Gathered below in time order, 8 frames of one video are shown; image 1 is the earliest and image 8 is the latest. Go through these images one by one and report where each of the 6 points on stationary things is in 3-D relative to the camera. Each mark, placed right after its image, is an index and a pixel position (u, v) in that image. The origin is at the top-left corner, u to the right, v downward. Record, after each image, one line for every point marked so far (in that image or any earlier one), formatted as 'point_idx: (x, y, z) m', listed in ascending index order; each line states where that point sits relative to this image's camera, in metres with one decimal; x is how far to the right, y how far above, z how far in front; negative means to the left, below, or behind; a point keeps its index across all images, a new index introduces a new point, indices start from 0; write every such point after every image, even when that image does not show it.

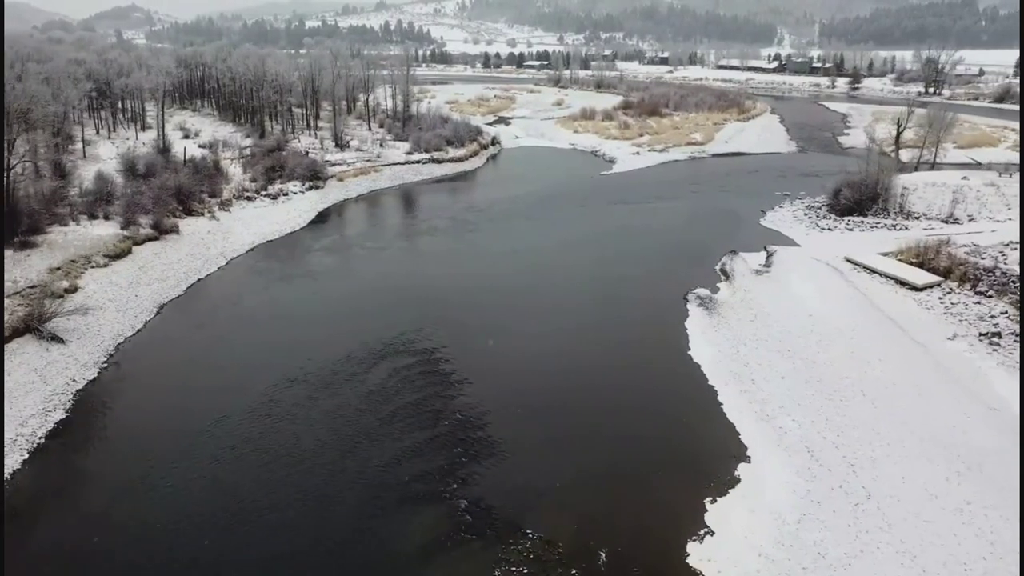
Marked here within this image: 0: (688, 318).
0: (+4.1, -0.8, +18.8) m
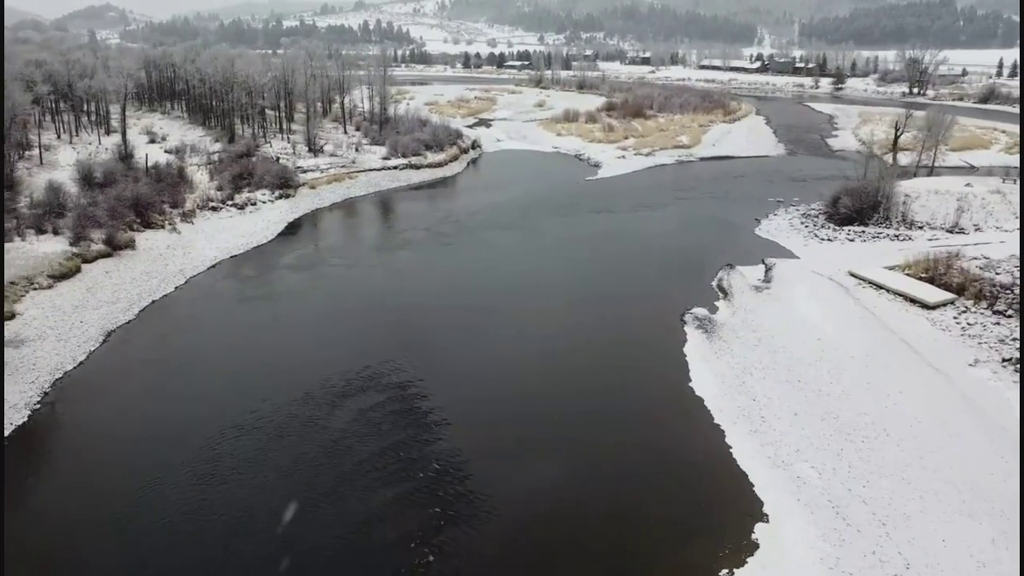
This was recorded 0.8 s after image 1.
0: (+3.7, -1.3, +17.3) m
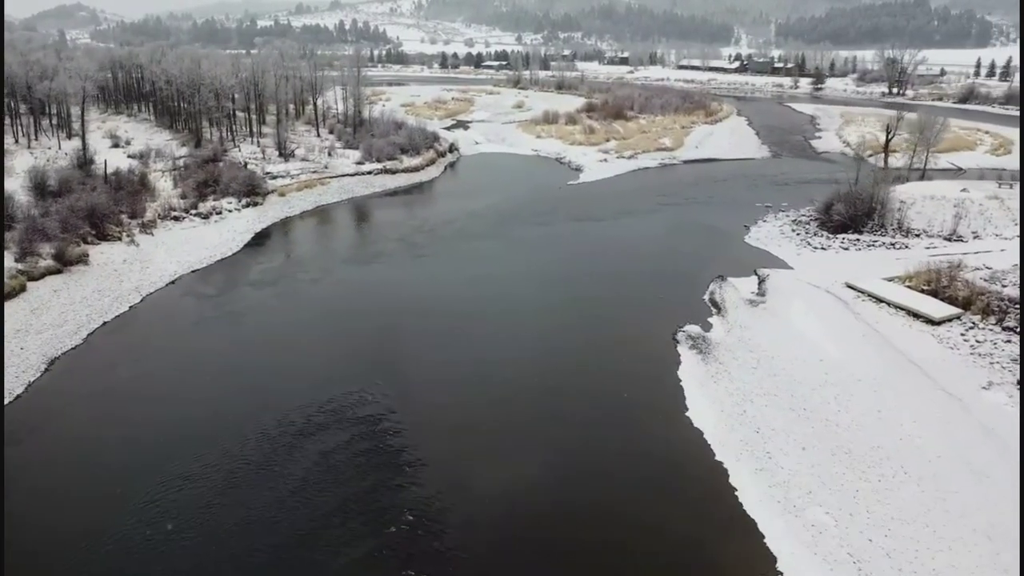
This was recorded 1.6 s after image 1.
0: (+3.3, -1.6, +16.0) m
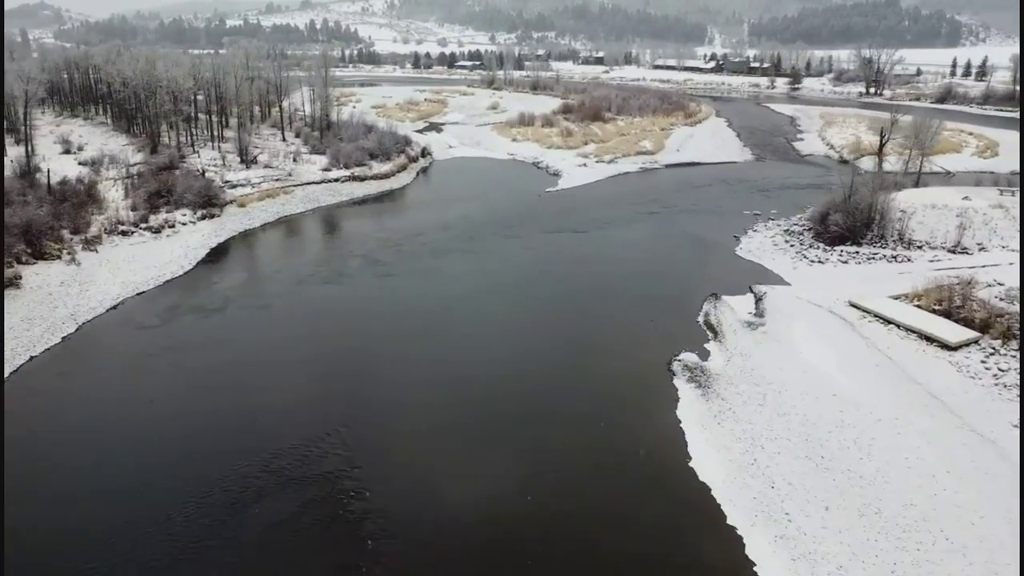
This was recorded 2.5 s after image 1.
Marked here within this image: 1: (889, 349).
0: (+2.9, -2.1, +14.4) m
1: (+7.8, -1.3, +16.7) m
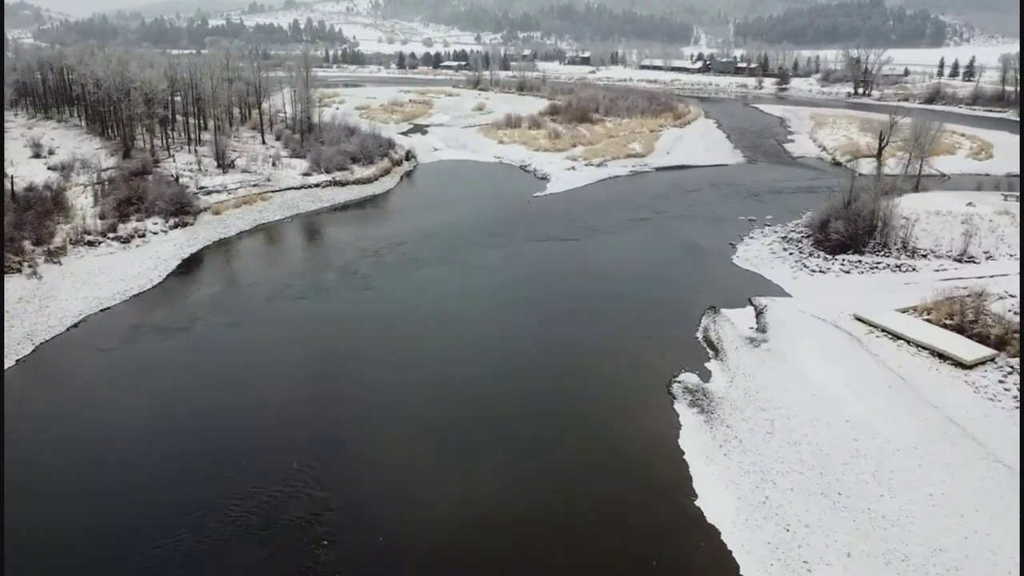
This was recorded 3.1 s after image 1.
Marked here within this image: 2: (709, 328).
0: (+2.8, -2.5, +13.3) m
1: (+7.6, -1.6, +15.8) m
2: (+4.5, -0.9, +18.5) m
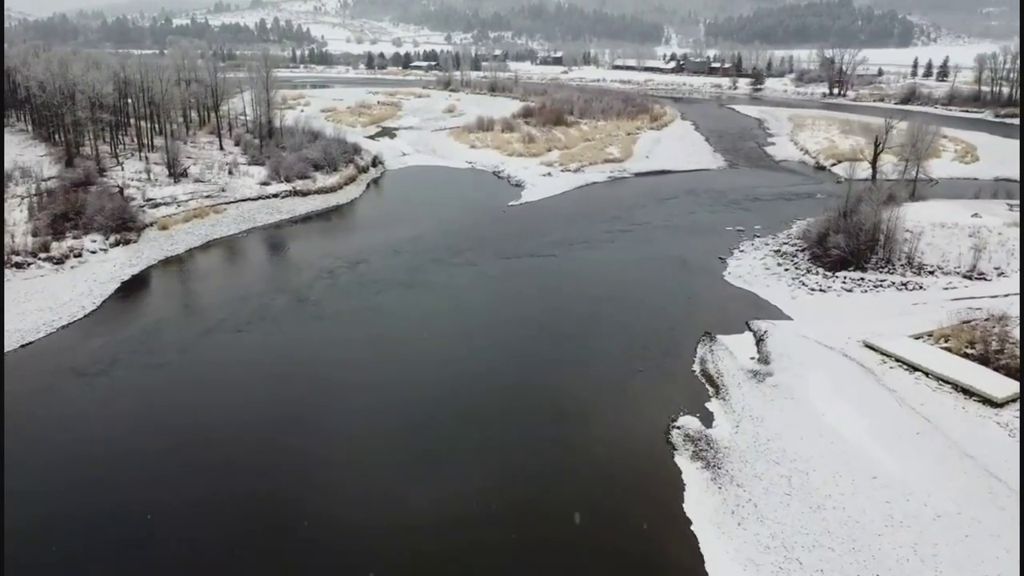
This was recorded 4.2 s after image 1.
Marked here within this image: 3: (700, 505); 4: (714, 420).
0: (+2.4, -3.0, +11.5) m
1: (+7.2, -2.1, +14.1) m
2: (+4.0, -1.4, +16.7) m
3: (+2.6, -3.0, +11.4) m
4: (+3.5, -2.2, +14.0) m
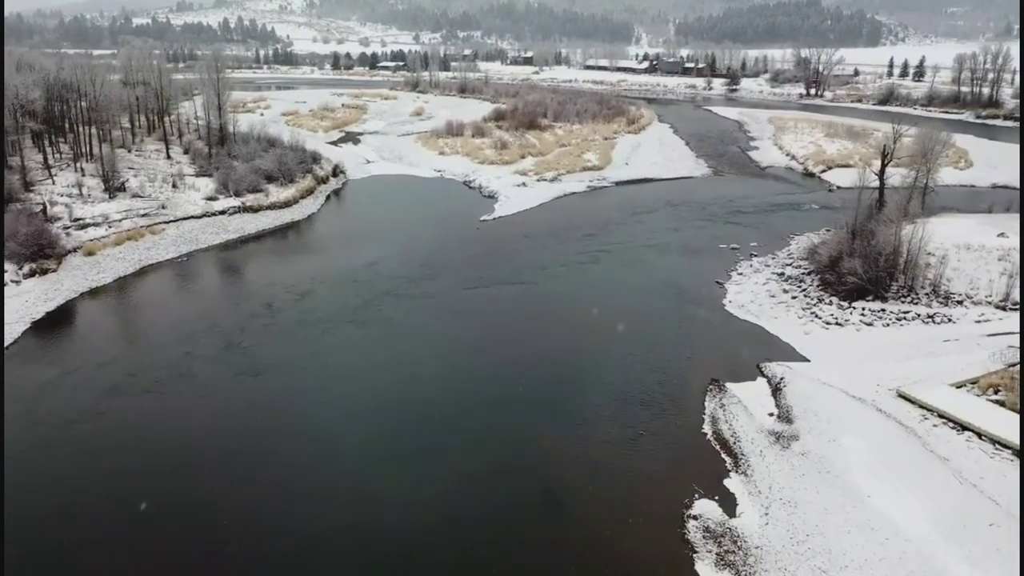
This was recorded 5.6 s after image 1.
0: (+2.2, -3.8, +9.0) m
1: (+6.8, -2.8, +11.7) m
2: (+3.6, -2.2, +14.2) m
3: (+2.4, -3.8, +8.9) m
4: (+3.2, -3.0, +11.5) m
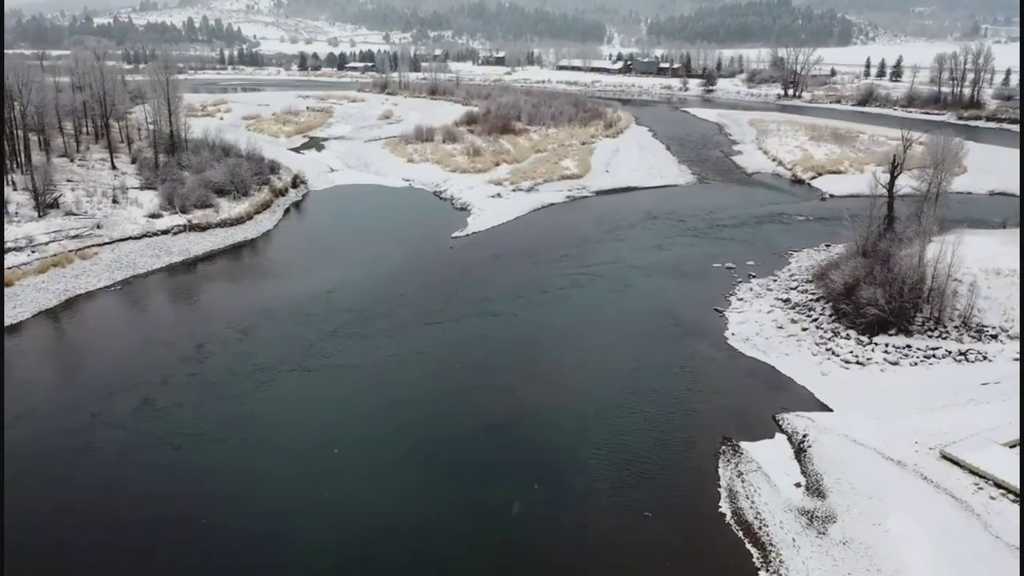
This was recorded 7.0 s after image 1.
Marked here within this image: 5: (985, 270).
0: (+2.1, -4.5, +6.7) m
1: (+6.6, -3.5, +9.6) m
2: (+3.2, -2.9, +12.0) m
3: (+2.3, -4.5, +6.6) m
4: (+3.0, -3.7, +9.3) m
5: (+10.2, +0.4, +17.5) m
